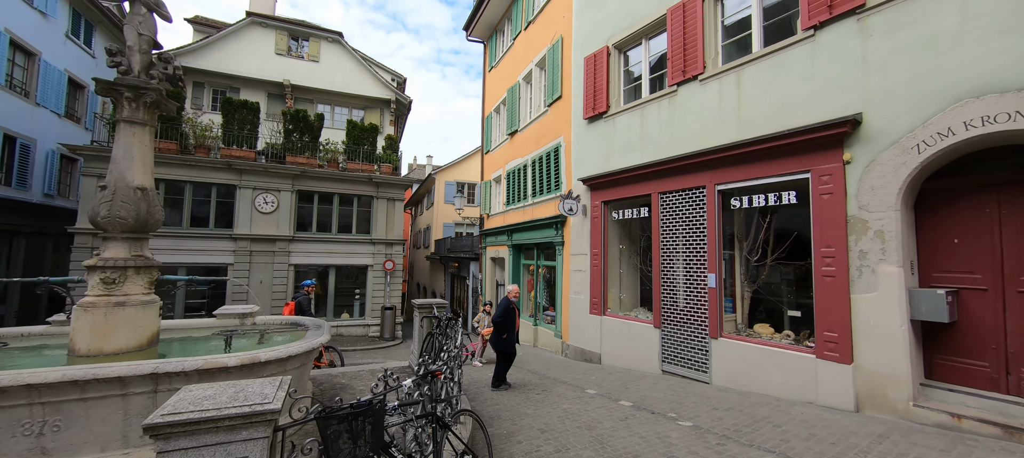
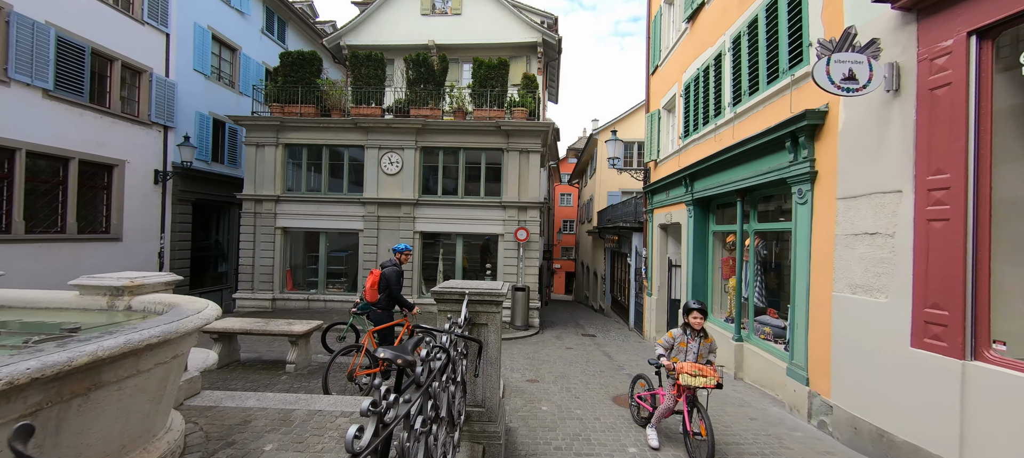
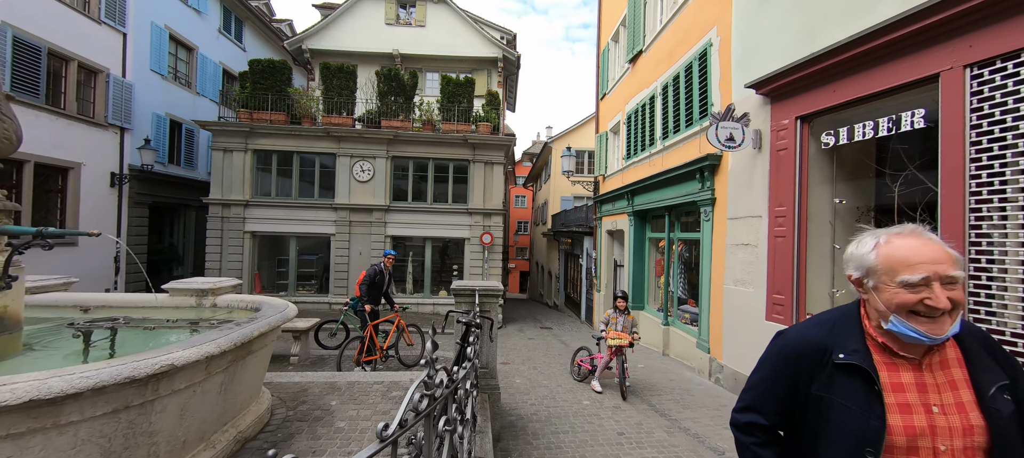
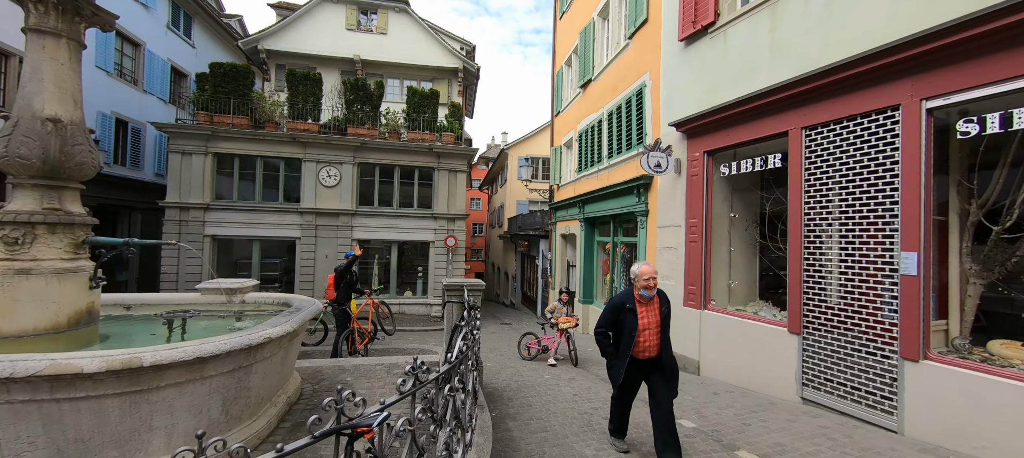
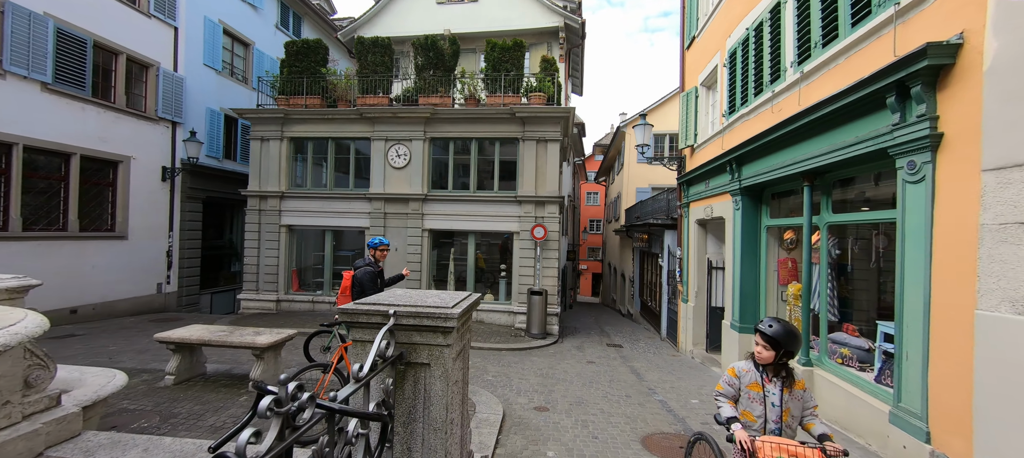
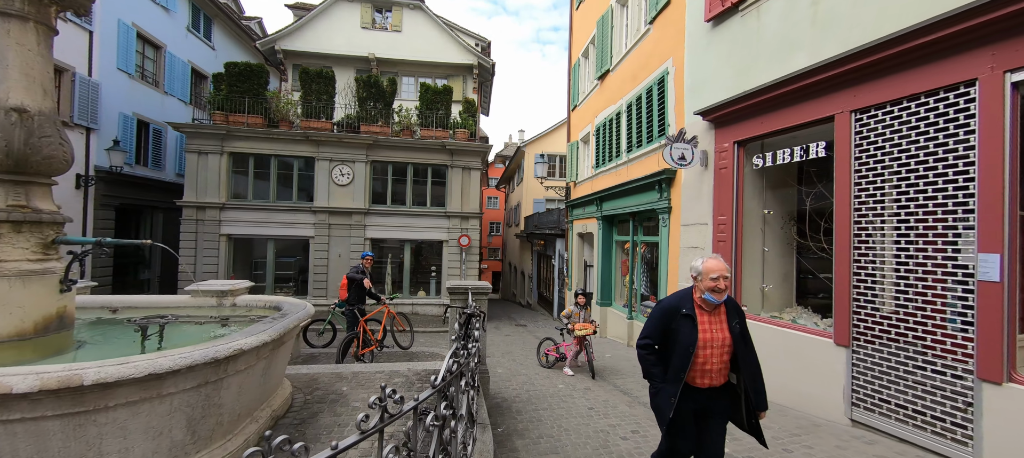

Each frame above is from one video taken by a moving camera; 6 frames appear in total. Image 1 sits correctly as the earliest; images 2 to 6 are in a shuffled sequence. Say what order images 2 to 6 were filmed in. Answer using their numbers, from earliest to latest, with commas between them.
4, 6, 3, 2, 5
